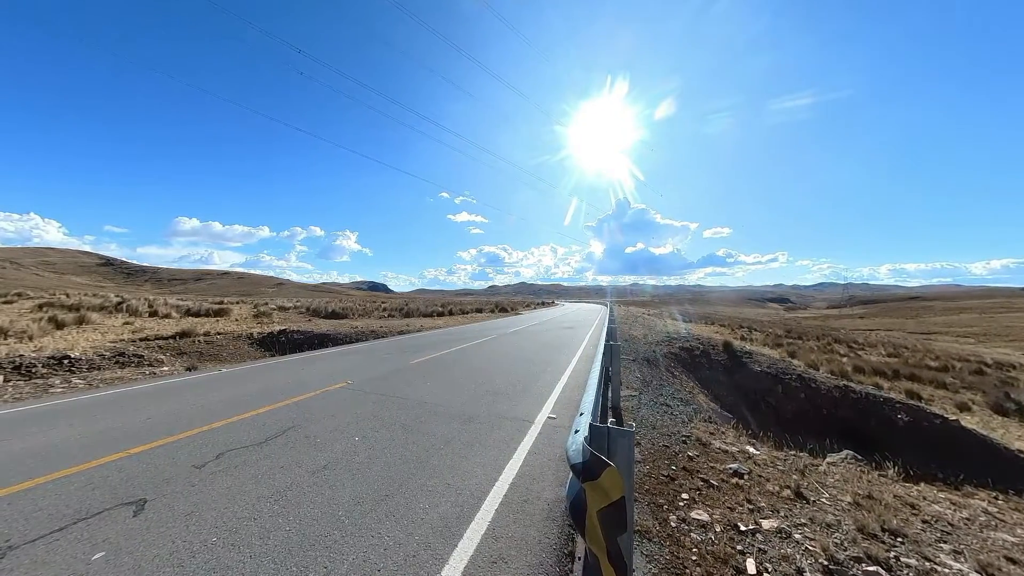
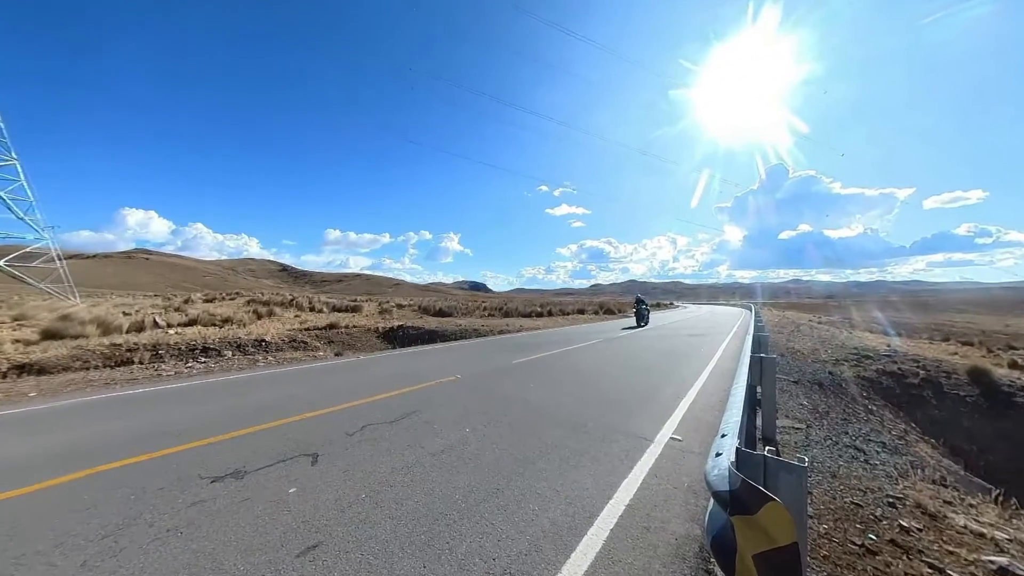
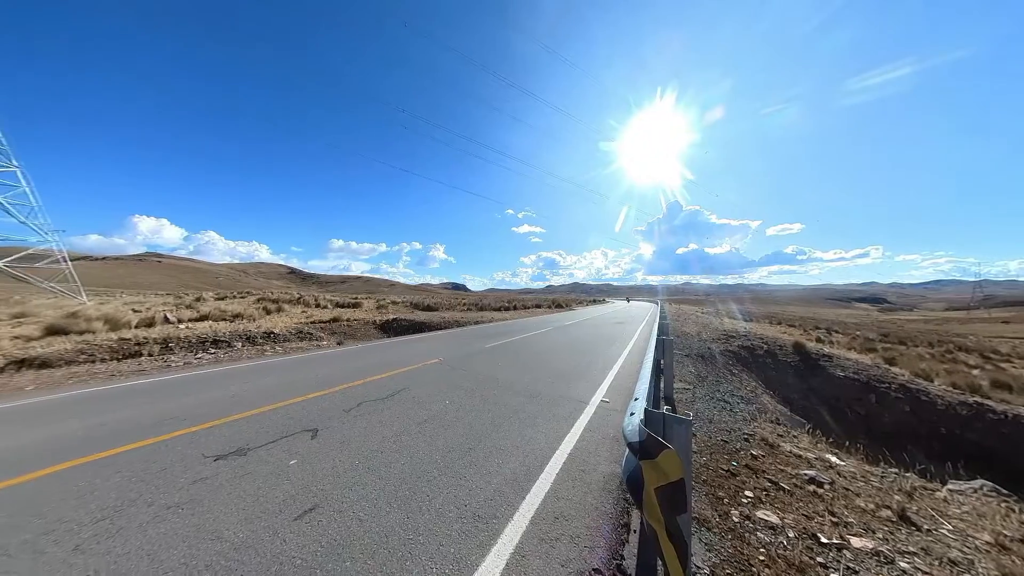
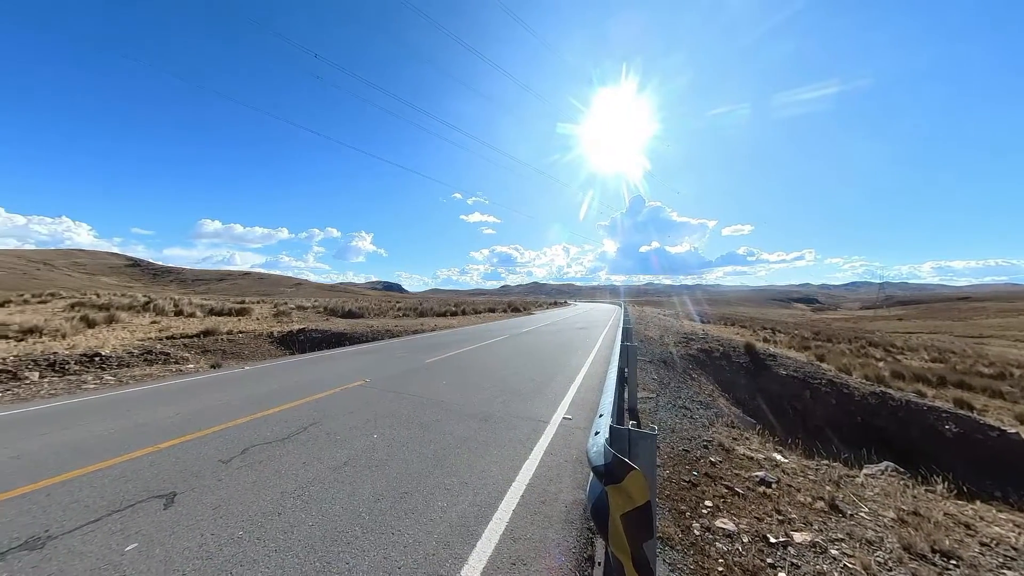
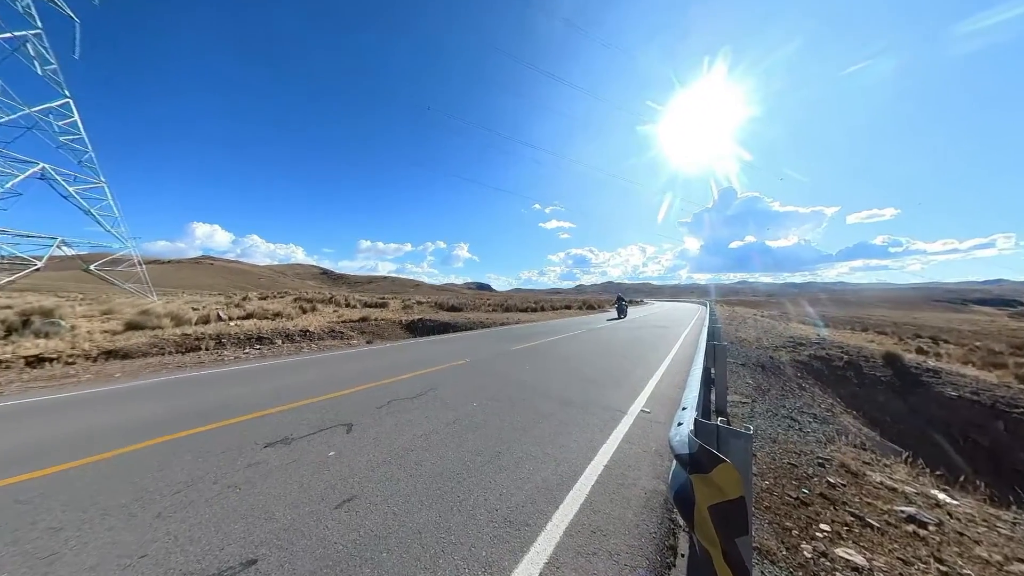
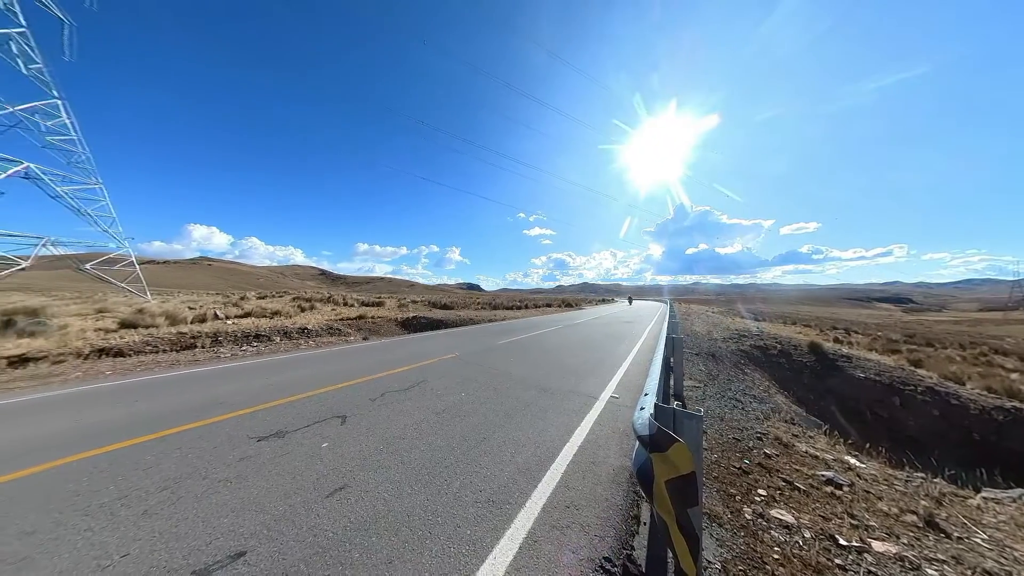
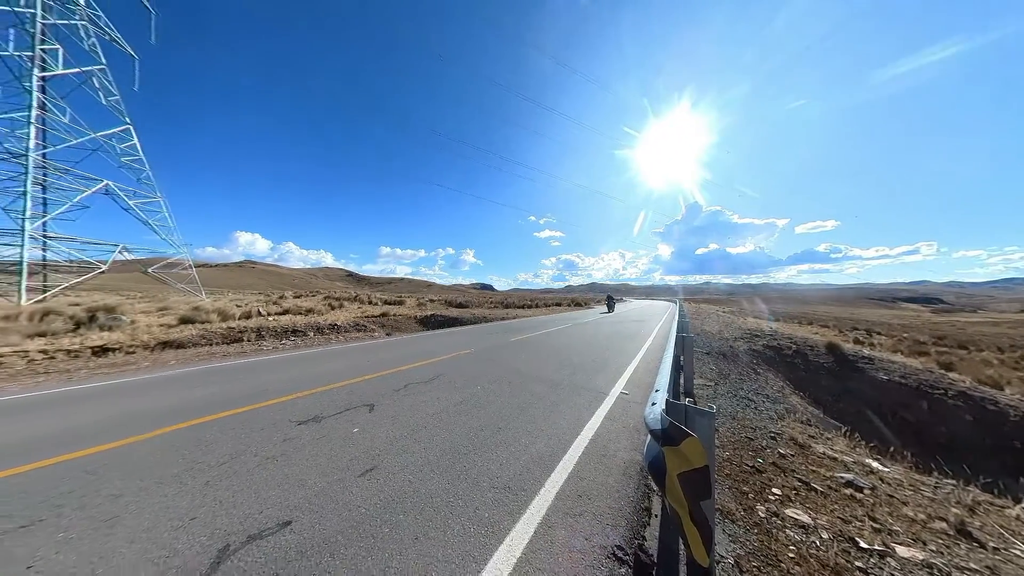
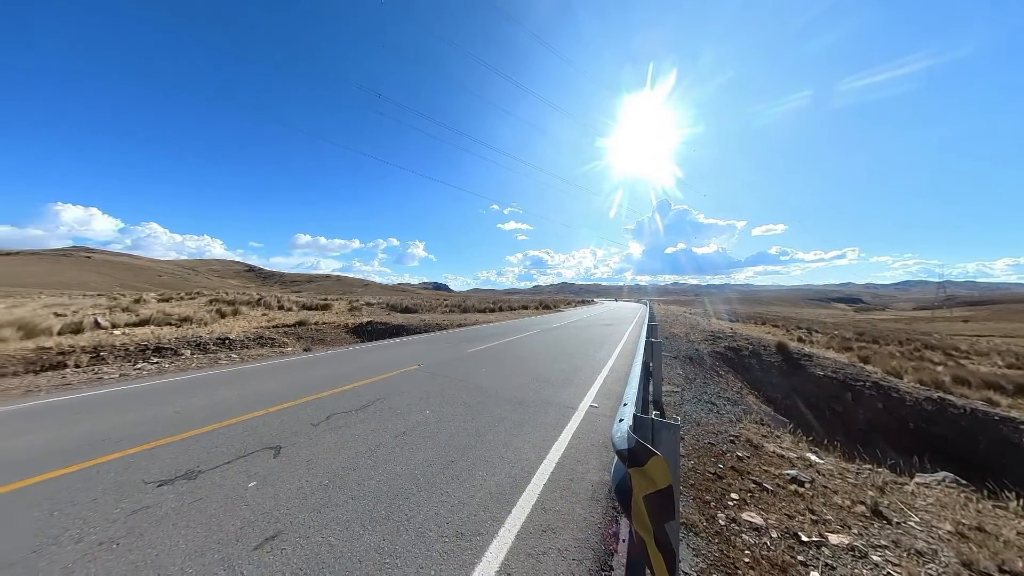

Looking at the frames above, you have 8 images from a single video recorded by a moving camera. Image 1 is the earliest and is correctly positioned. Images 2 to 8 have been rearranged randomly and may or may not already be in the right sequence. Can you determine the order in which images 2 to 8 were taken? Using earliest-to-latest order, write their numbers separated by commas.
4, 8, 3, 6, 7, 5, 2
